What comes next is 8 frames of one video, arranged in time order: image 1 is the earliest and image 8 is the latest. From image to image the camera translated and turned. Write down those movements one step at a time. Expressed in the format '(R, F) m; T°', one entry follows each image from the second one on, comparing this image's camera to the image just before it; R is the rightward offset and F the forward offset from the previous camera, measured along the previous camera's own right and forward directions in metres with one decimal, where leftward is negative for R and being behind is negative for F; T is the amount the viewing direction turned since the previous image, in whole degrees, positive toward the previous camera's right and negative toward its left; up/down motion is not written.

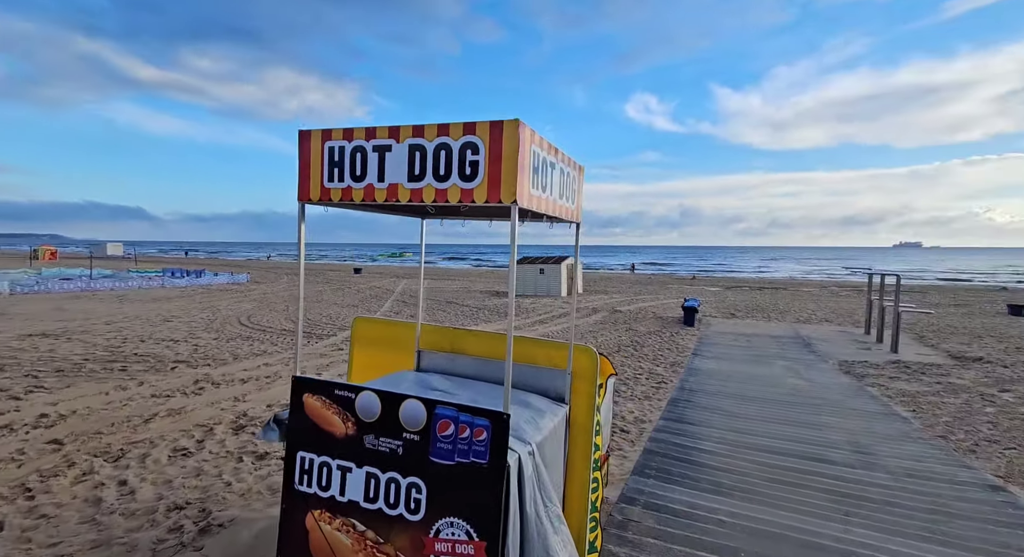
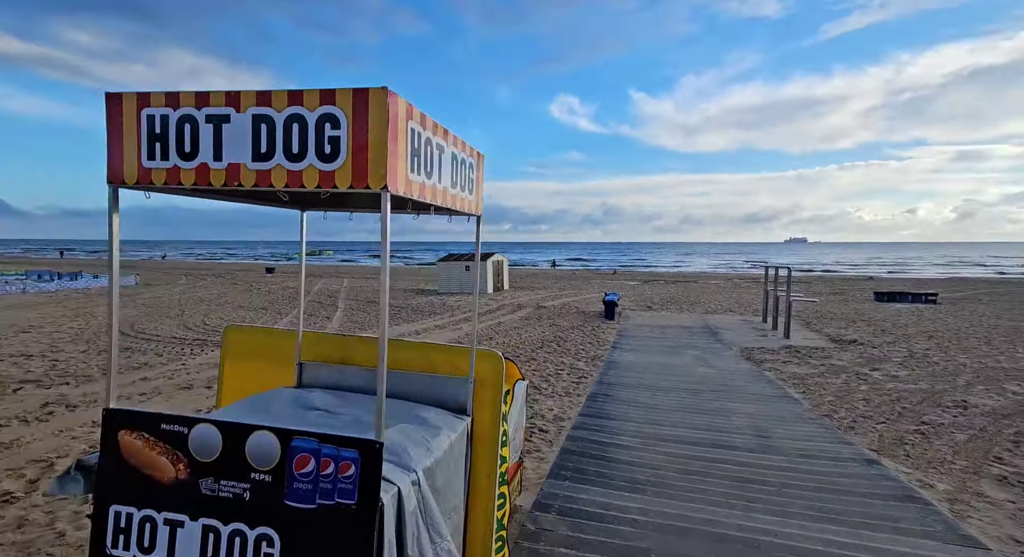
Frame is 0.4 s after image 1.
(+0.1, +0.1) m; +8°
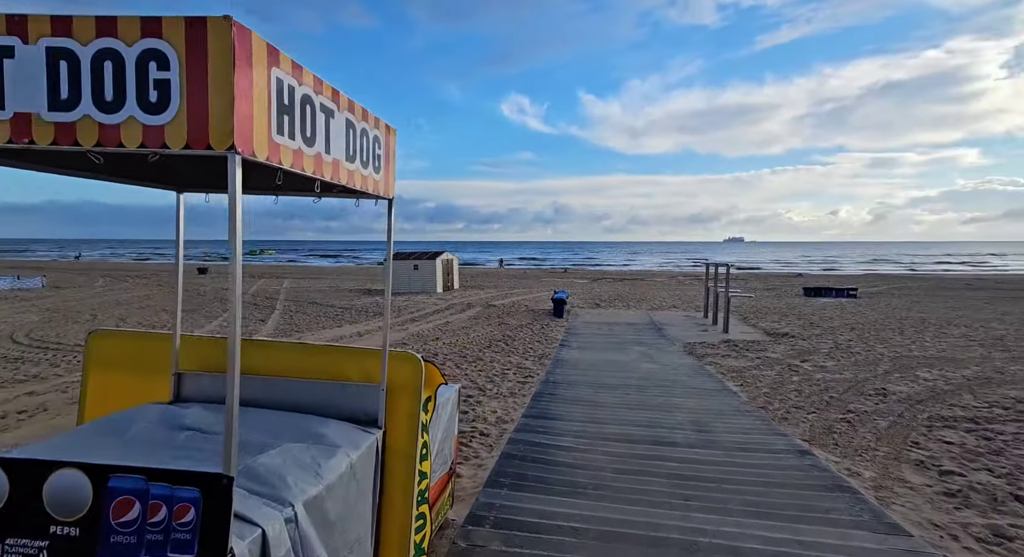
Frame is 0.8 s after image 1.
(+0.1, +0.2) m; +5°
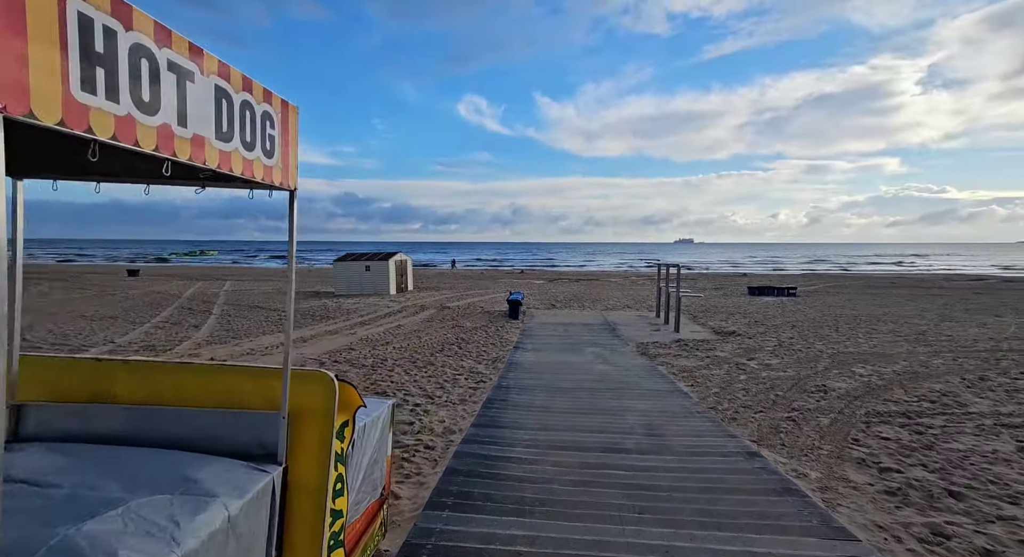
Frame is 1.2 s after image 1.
(+0.1, +0.2) m; +5°
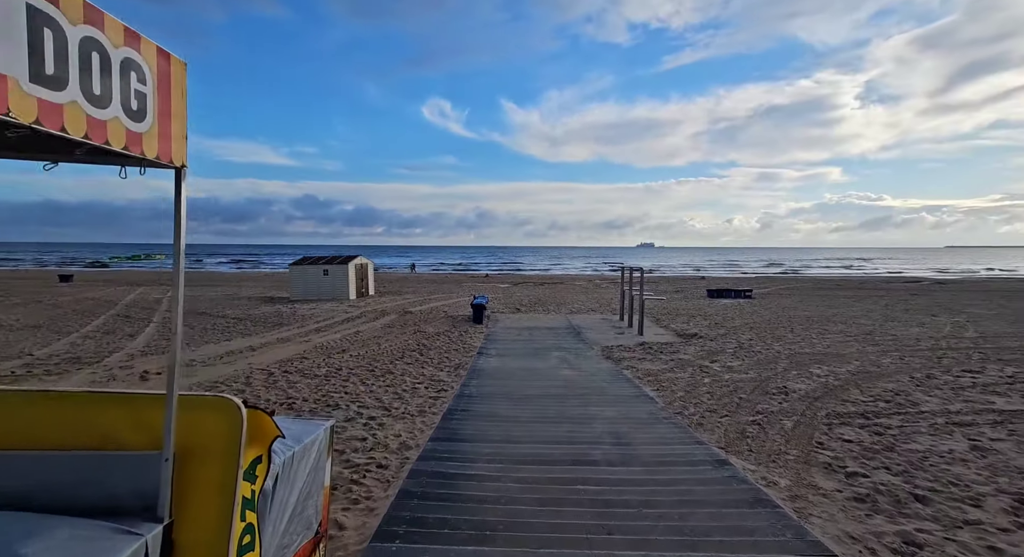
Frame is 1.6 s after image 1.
(0.0, +0.2) m; +4°
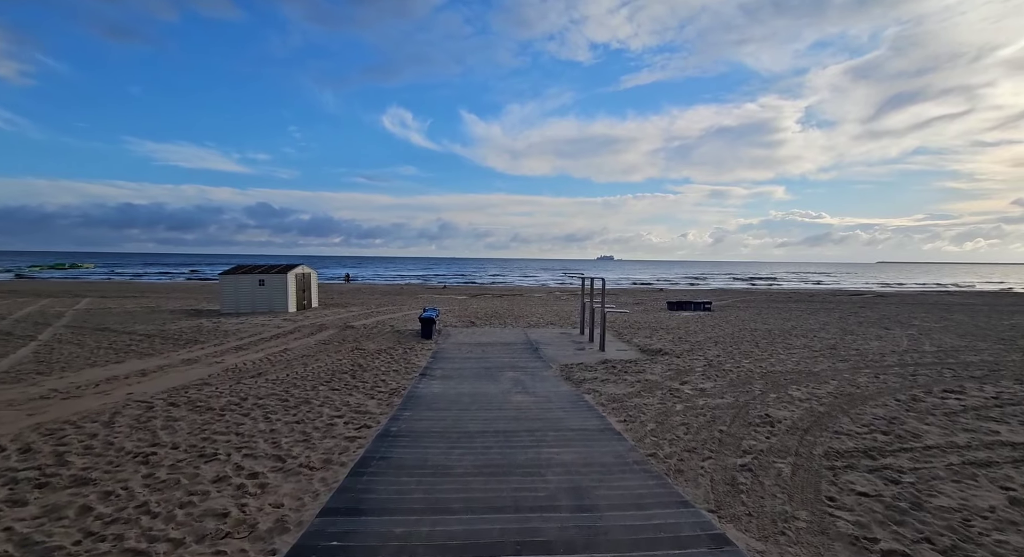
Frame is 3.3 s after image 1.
(+0.2, +1.2) m; +5°
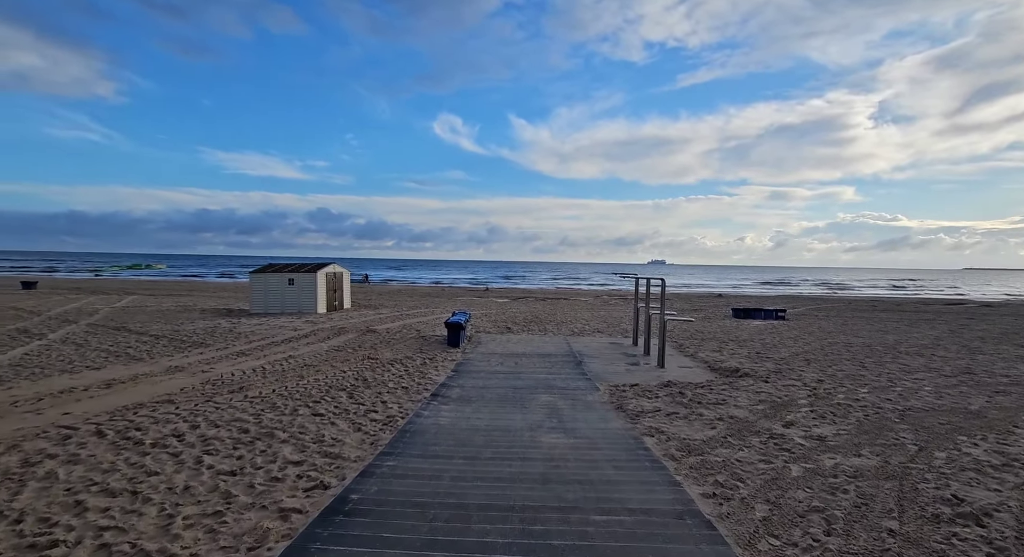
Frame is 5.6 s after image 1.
(+0.2, +2.0) m; -6°
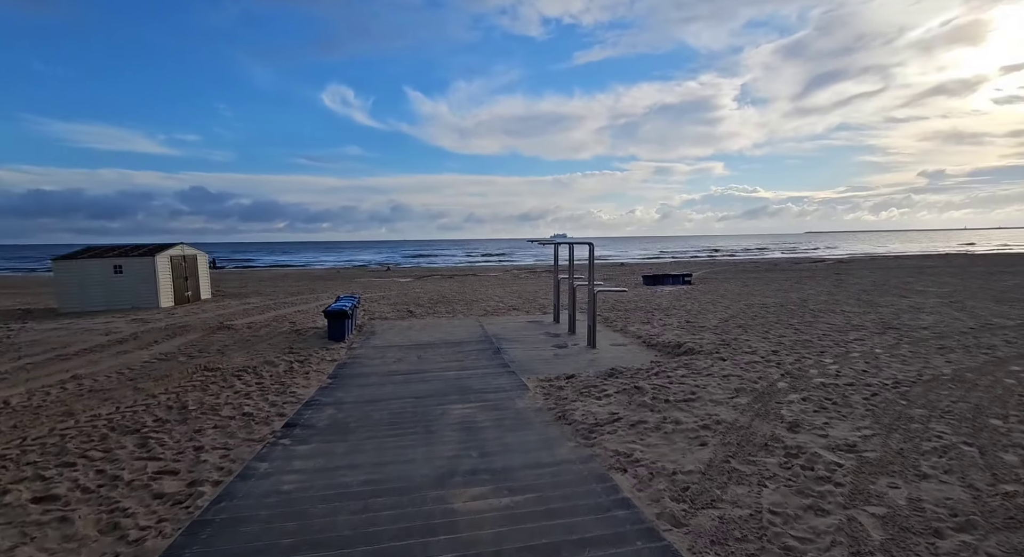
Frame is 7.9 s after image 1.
(+0.1, +2.2) m; +11°
